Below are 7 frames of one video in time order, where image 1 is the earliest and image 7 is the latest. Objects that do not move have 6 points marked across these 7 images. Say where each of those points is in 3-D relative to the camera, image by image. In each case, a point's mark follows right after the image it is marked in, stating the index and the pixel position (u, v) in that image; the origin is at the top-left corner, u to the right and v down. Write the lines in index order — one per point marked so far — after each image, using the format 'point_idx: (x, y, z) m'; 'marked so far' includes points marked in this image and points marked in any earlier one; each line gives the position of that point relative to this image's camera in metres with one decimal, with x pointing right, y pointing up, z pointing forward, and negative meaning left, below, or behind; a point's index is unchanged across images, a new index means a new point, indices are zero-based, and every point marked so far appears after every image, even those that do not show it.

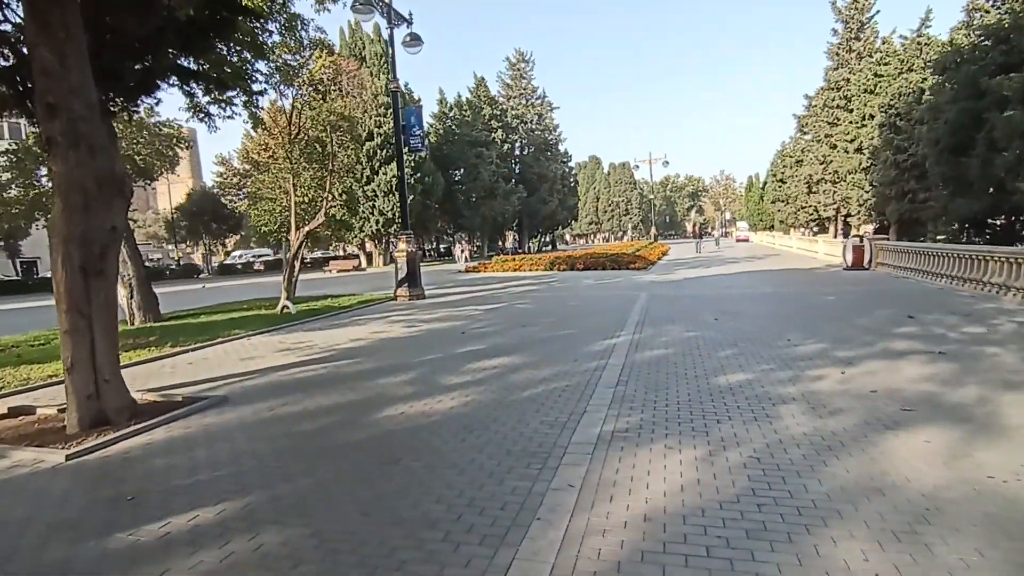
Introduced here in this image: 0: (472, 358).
0: (-0.6, -1.0, +8.5) m
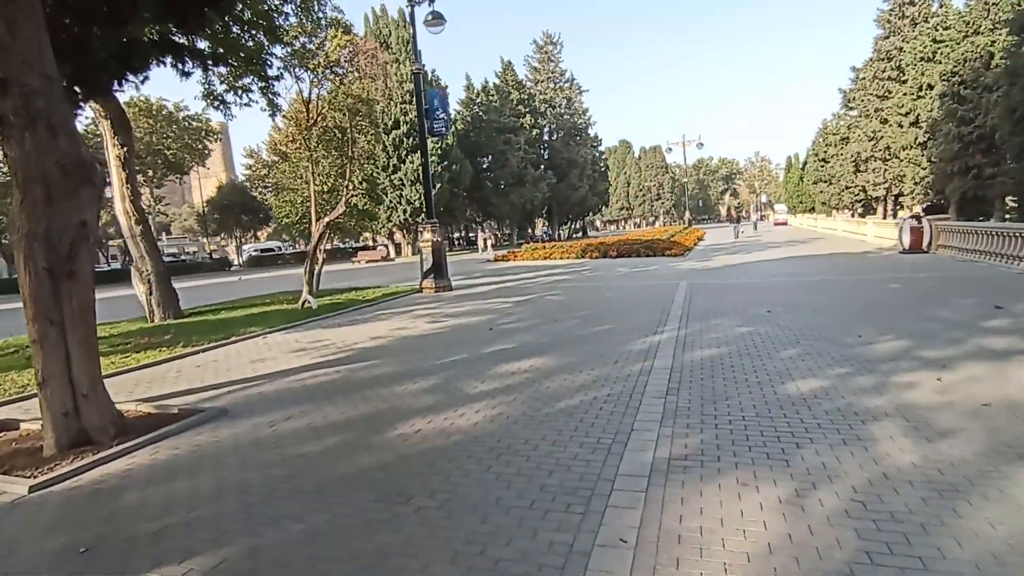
0: (-0.2, -0.9, +7.6) m
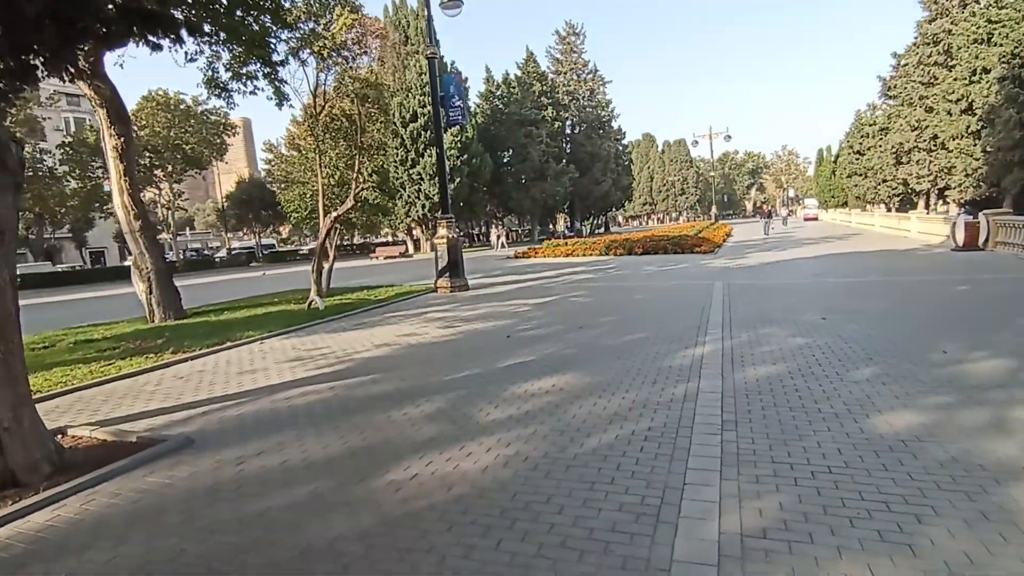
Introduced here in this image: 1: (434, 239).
0: (+0.1, -1.0, +6.6) m
1: (-2.2, +1.4, +16.3) m
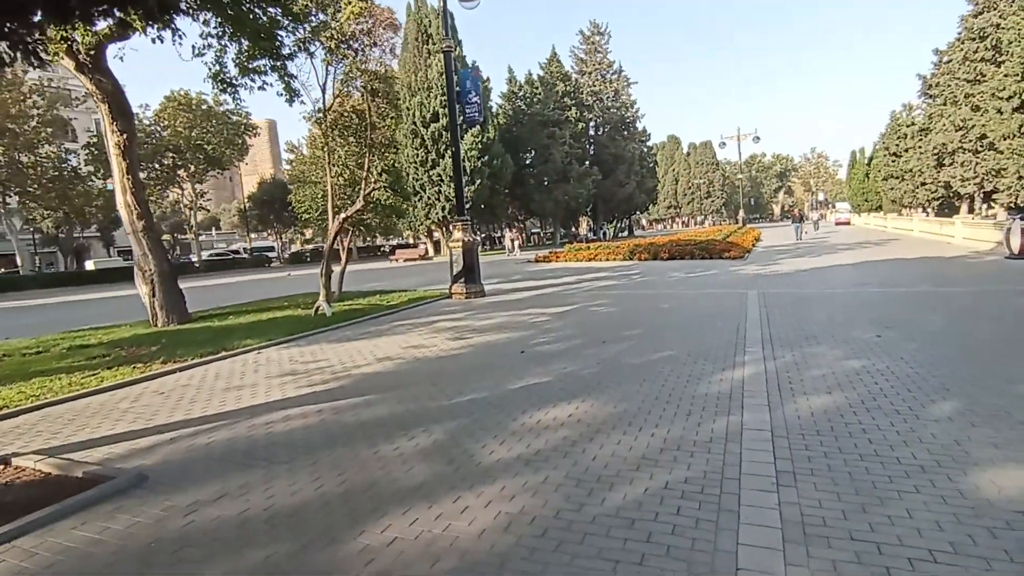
0: (+0.2, -1.1, +5.8) m
1: (-1.7, +1.2, +15.5) m
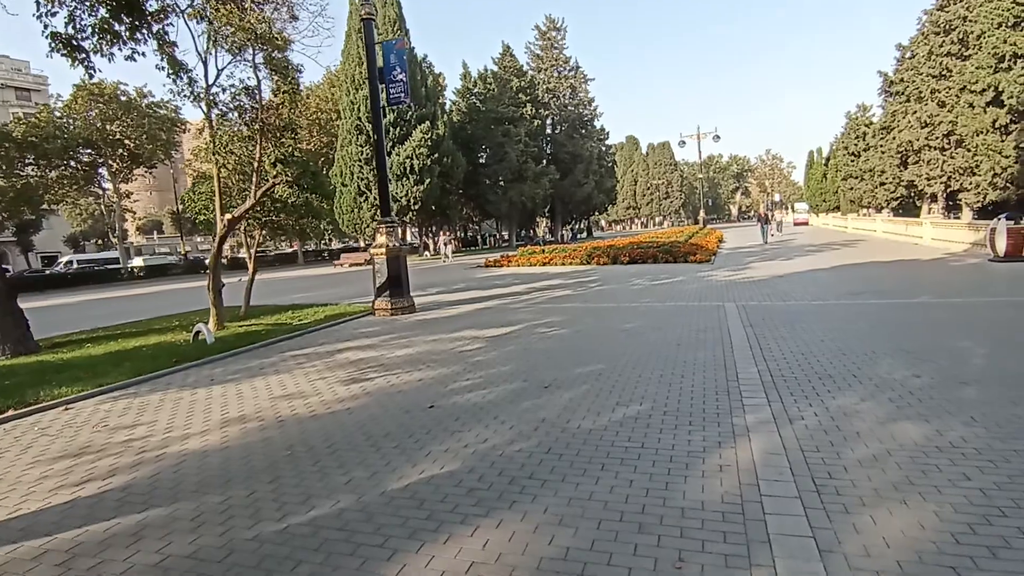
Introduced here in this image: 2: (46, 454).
0: (-0.6, -1.4, +3.4) m
1: (-3.1, +0.9, +13.0) m
2: (-4.1, -1.5, +5.2) m
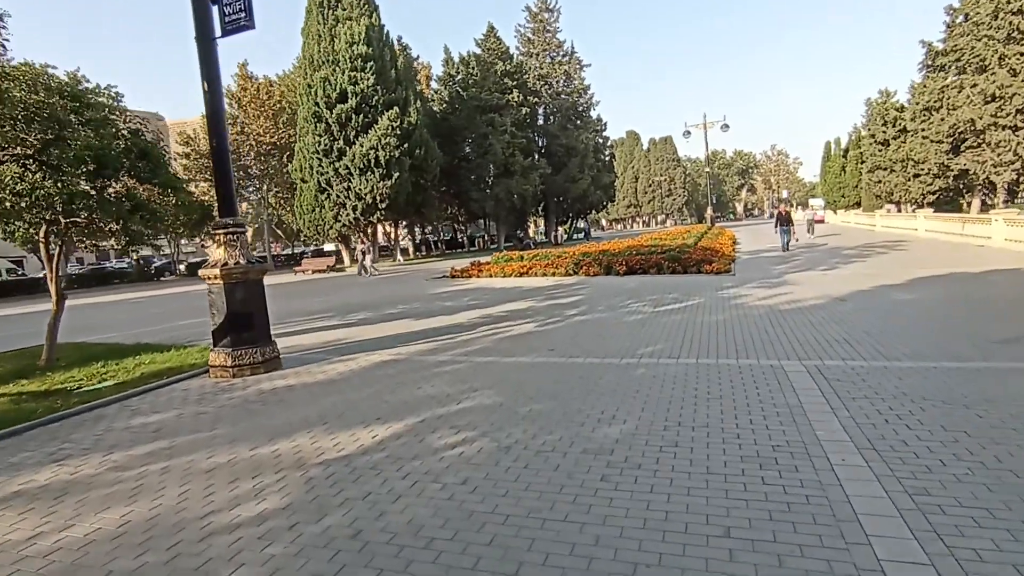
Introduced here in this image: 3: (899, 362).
0: (-1.7, -2.0, -1.5) m
1: (-4.2, +0.3, +8.2) m
2: (-5.2, -2.1, +0.4) m
3: (+4.3, -0.9, +6.5) m
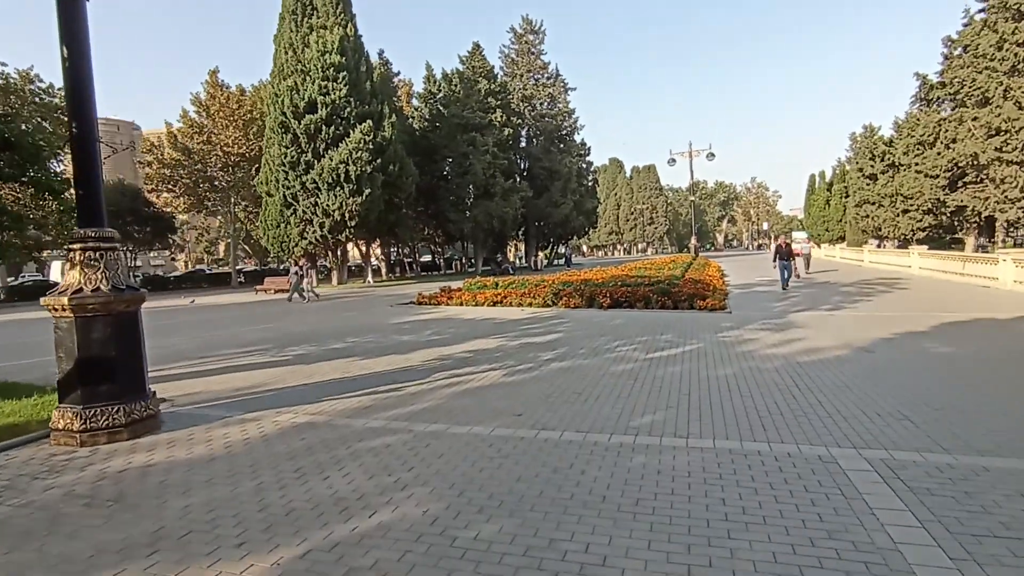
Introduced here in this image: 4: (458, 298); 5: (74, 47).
0: (-1.9, -2.0, -3.5) m
1: (-4.6, 0.0, +6.1) m
2: (-5.5, -2.1, -1.8) m
3: (+3.9, -1.4, +4.7) m
4: (-1.7, -0.3, +18.8) m
5: (-4.4, +2.4, +6.0) m
